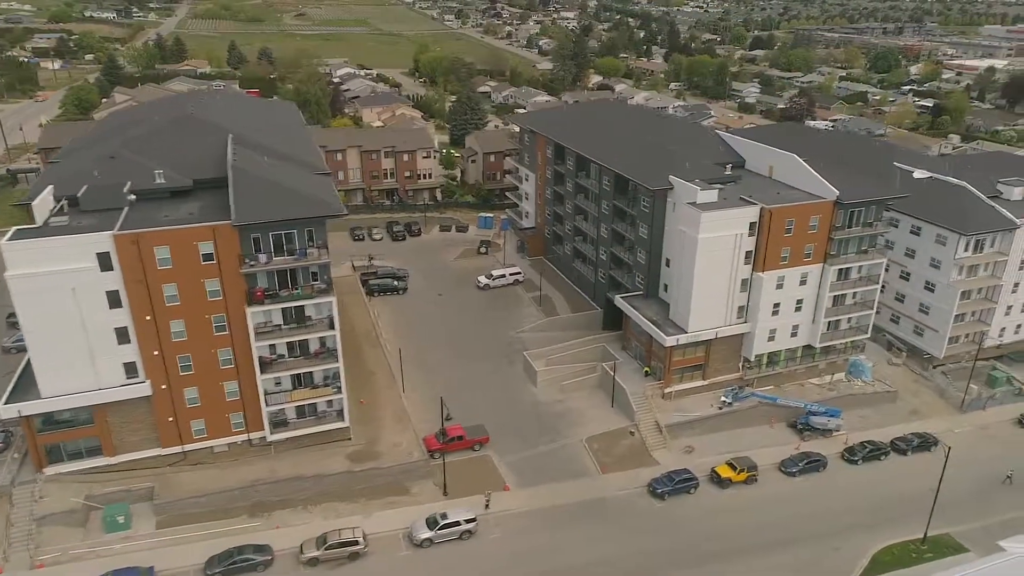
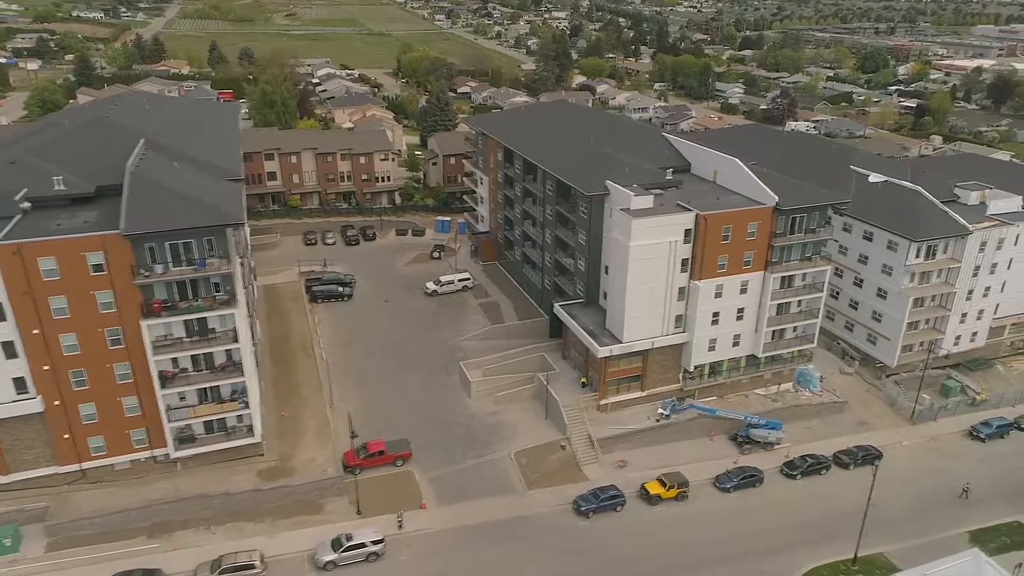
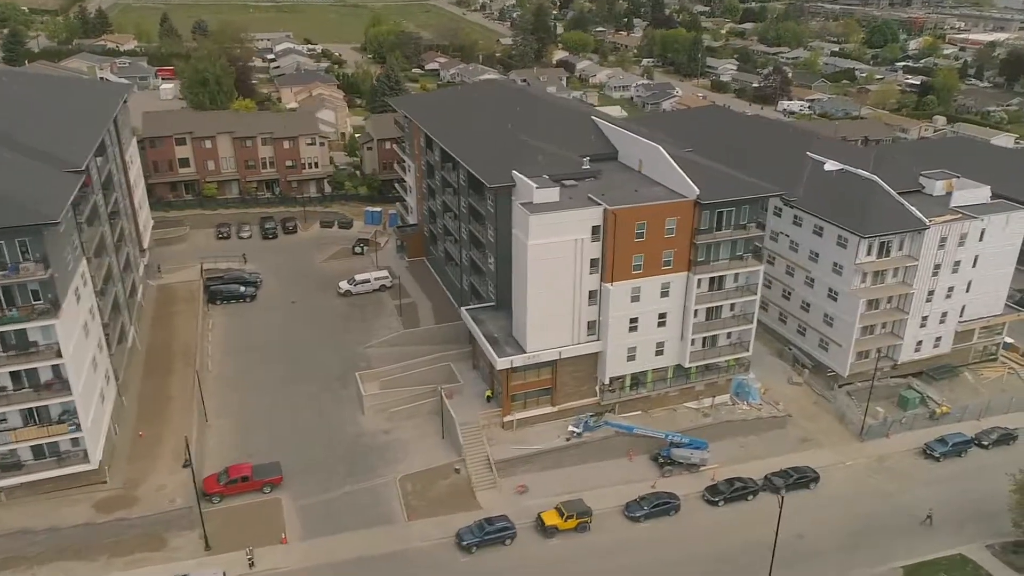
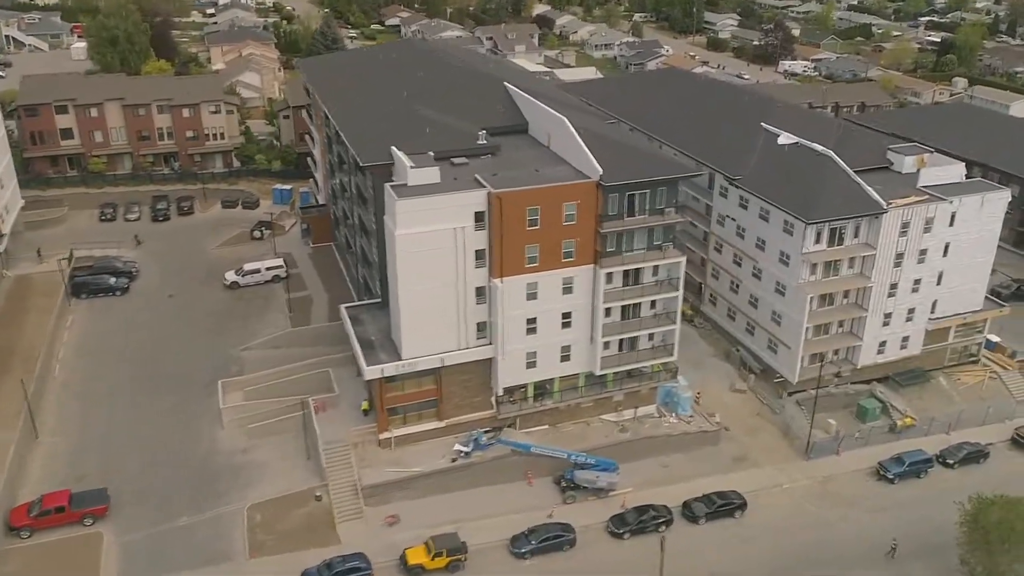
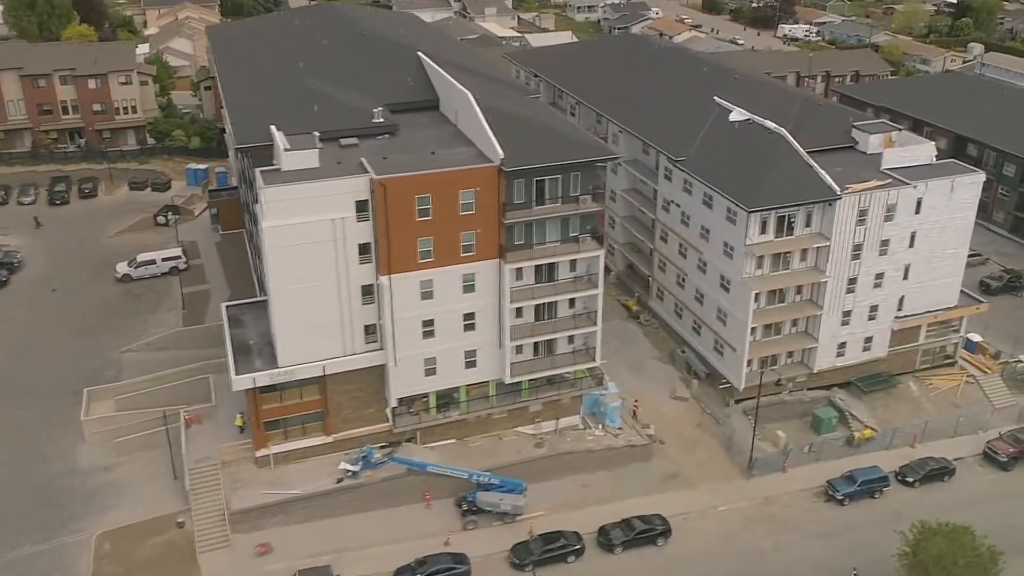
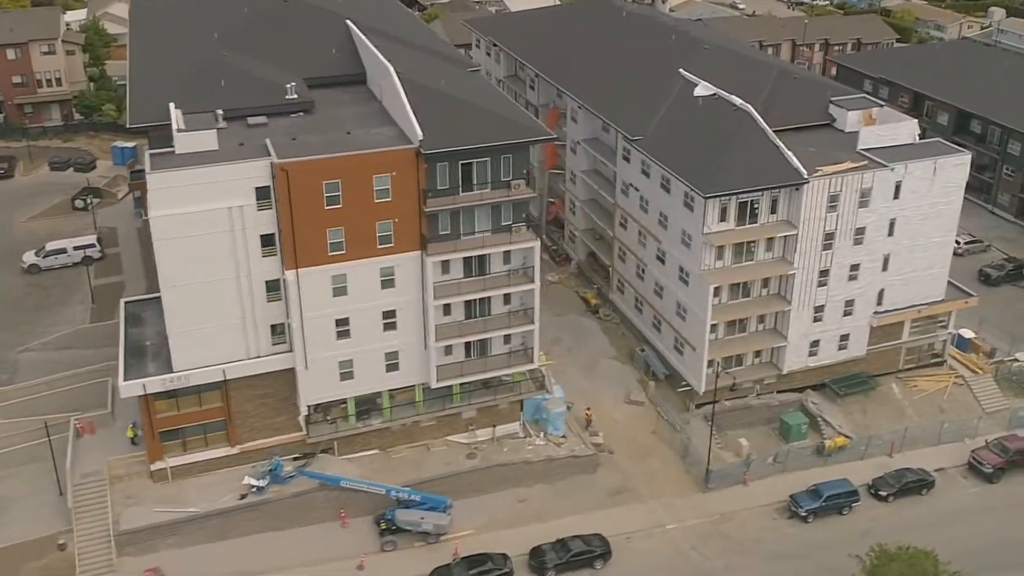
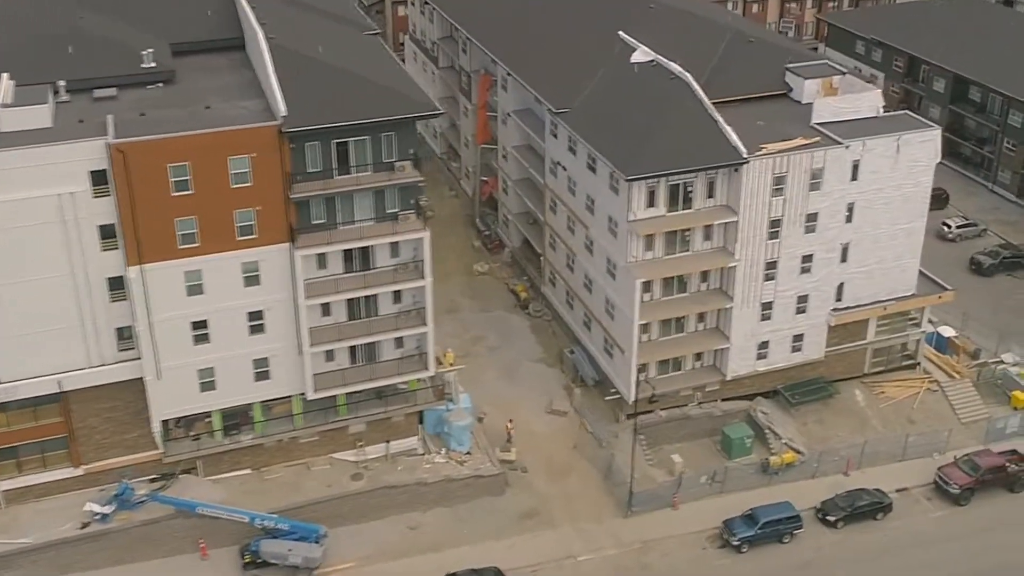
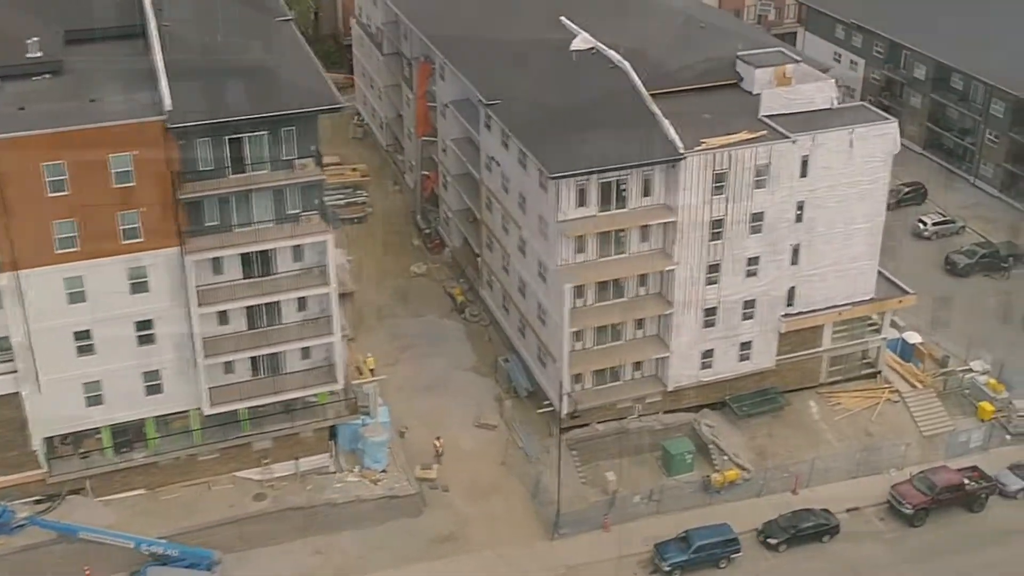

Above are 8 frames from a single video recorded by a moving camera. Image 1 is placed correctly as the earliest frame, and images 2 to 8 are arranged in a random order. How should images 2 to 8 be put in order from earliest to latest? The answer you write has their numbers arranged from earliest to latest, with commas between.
2, 3, 4, 5, 6, 7, 8
